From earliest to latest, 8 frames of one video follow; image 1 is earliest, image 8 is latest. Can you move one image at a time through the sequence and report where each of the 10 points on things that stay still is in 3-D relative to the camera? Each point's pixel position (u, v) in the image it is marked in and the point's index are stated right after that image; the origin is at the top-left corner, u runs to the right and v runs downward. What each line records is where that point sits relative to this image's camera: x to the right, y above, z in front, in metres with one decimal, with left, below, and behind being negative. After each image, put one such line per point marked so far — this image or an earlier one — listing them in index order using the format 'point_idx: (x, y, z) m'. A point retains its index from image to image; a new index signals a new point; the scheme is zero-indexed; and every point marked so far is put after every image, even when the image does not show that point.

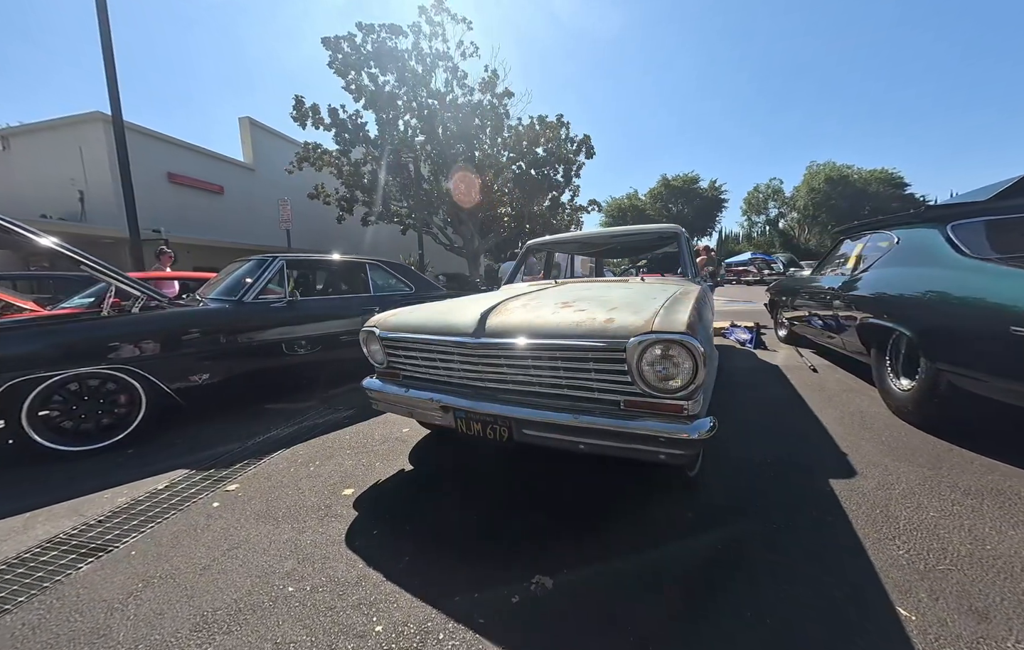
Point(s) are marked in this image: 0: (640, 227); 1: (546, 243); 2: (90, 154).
0: (+1.3, +1.0, +3.8) m
1: (+0.5, +0.9, +4.3) m
2: (-15.6, +6.3, +13.7) m
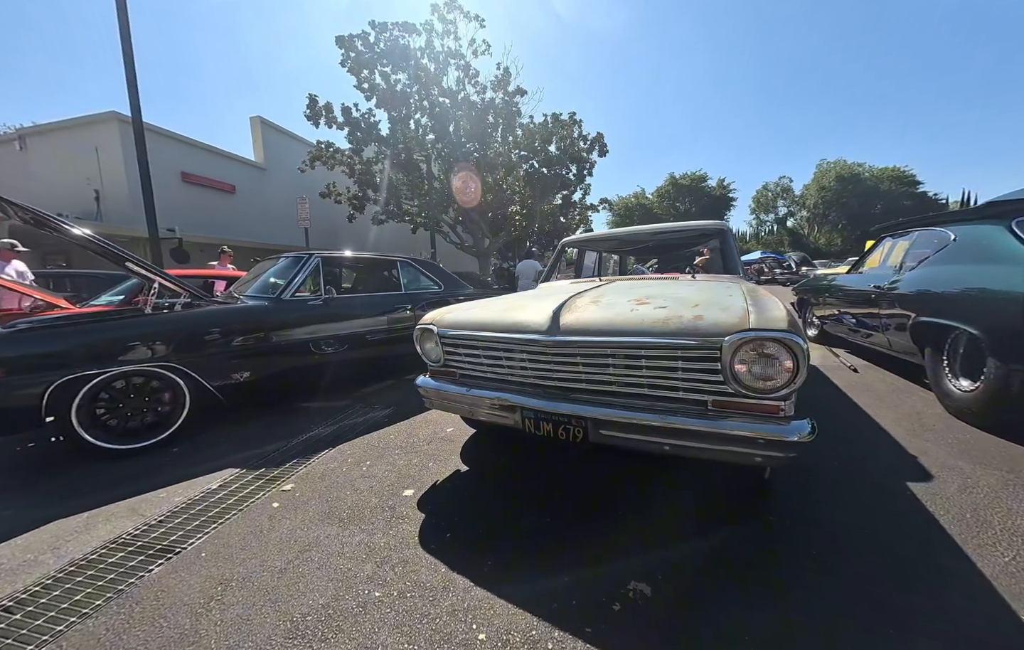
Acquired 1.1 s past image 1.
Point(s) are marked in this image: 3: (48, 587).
0: (+1.7, +1.0, +3.8) m
1: (+0.9, +1.0, +4.2) m
2: (-15.1, +6.4, +13.8) m
3: (-2.0, -1.1, +1.6) m
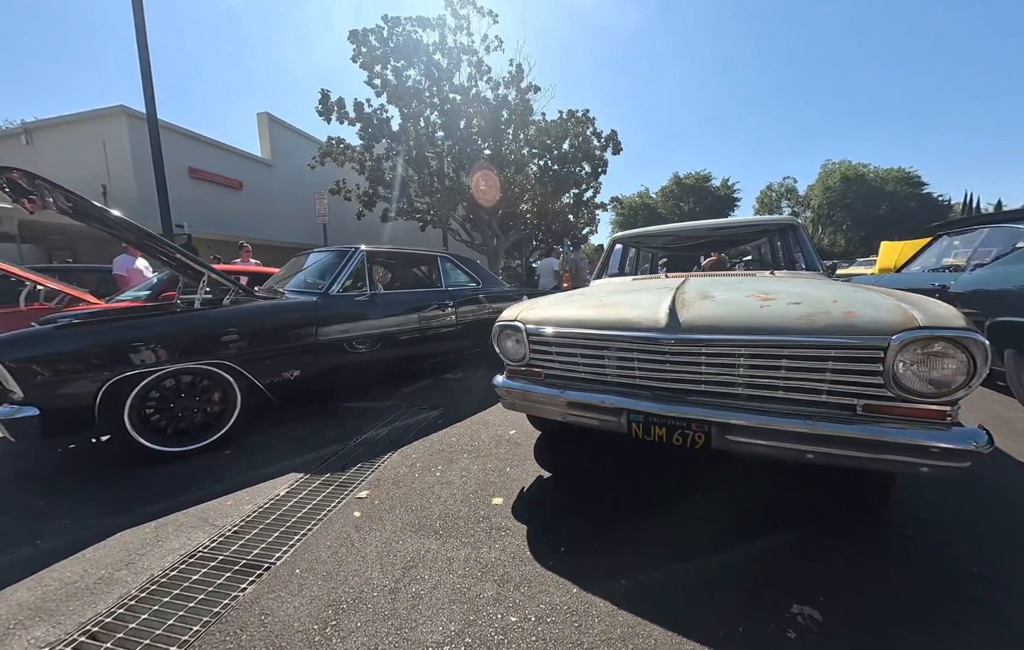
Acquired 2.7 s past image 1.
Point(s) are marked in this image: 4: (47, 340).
0: (+2.3, +1.0, +3.6) m
1: (+1.4, +1.0, +4.1) m
2: (-14.6, +6.5, +13.6) m
3: (-1.4, -1.1, +1.4) m
4: (-2.8, -0.1, +2.3) m
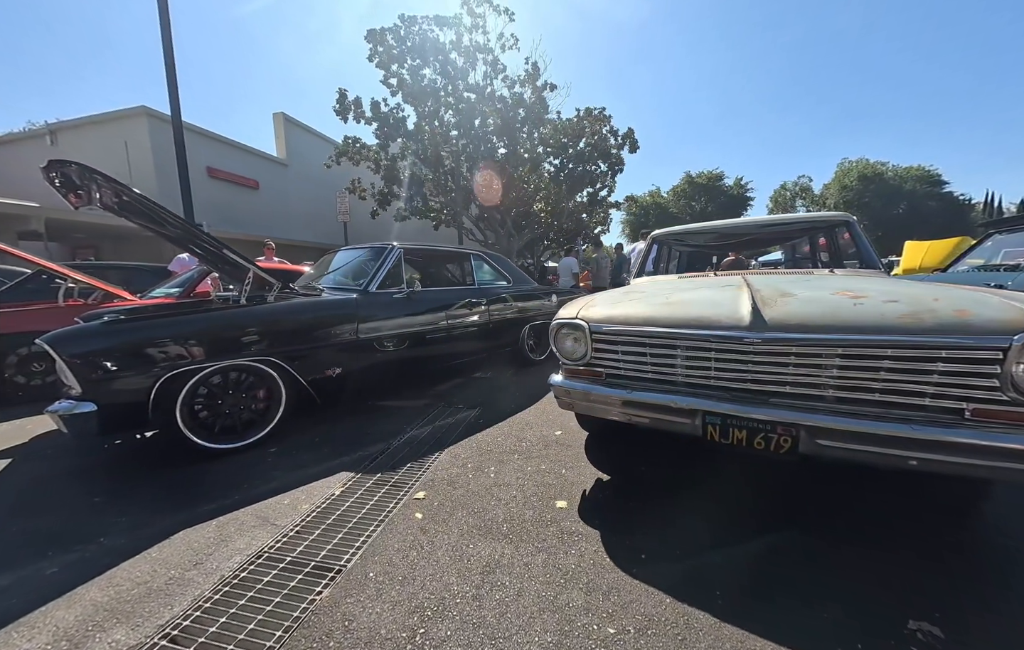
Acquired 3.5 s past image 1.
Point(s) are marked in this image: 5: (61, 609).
0: (+2.6, +1.0, +3.5) m
1: (+1.8, +1.0, +4.0) m
2: (-14.0, +6.6, +13.8) m
3: (-1.1, -1.1, +1.4) m
4: (-2.5, -0.1, +2.3) m
5: (-1.7, -1.1, +1.4) m
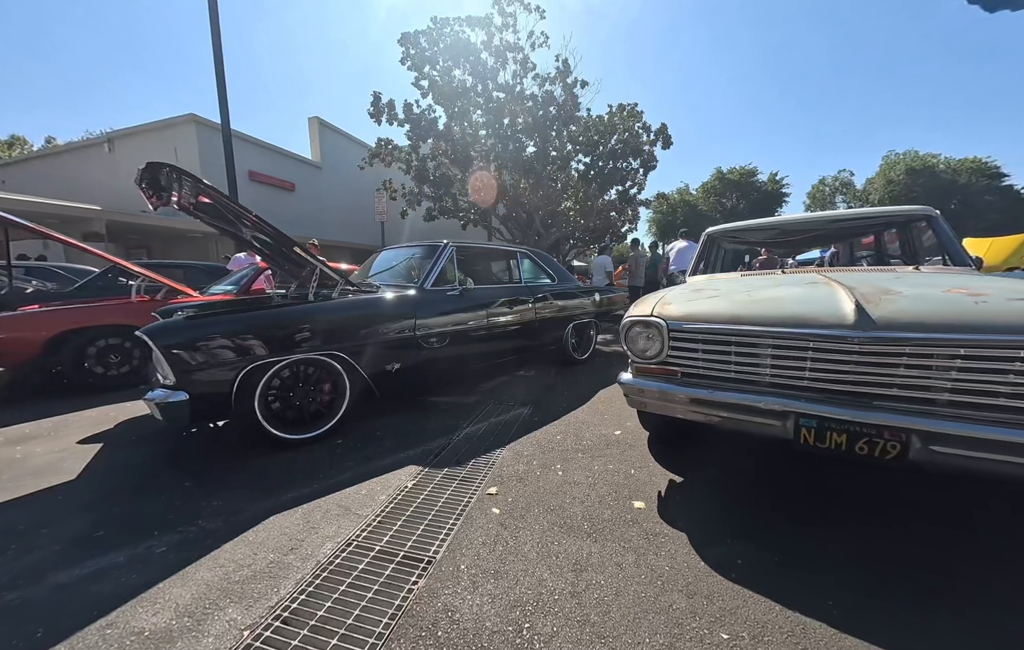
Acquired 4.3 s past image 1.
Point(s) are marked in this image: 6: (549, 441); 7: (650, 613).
0: (+3.1, +1.0, +3.3) m
1: (+2.3, +1.0, +3.8) m
2: (-12.8, +6.7, +14.5) m
3: (-0.8, -1.0, +1.4) m
4: (-2.1, 0.0, +2.4) m
5: (-1.3, -1.0, +1.5) m
6: (+0.3, -0.8, +2.7) m
7: (+0.5, -1.0, +1.3) m
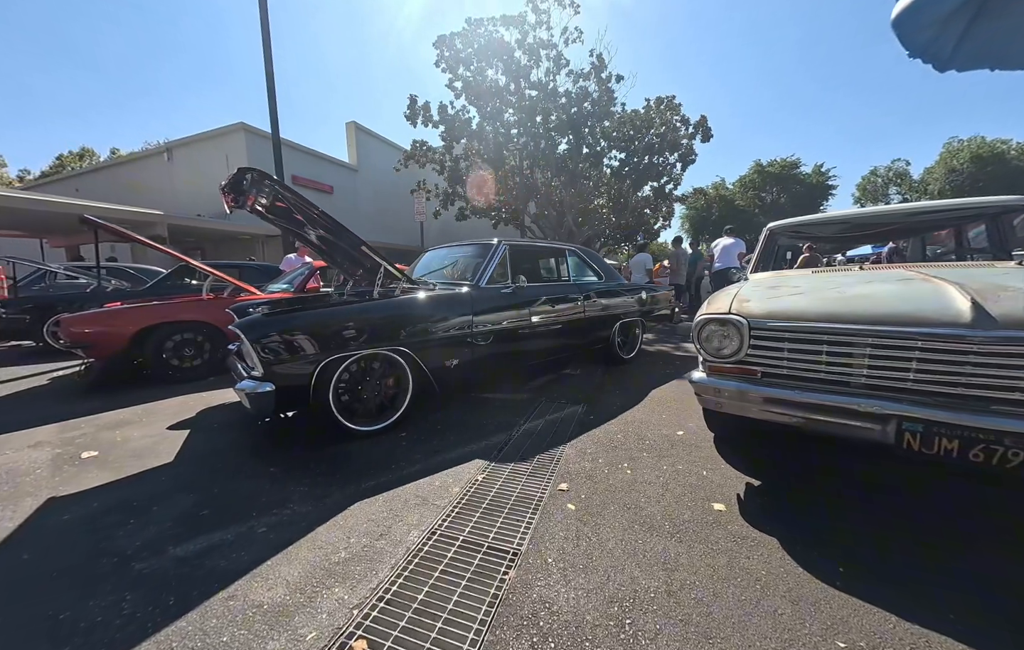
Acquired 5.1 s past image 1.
0: (+3.6, +1.0, +3.1) m
1: (+2.8, +1.0, +3.7) m
2: (-11.5, +6.8, +15.4) m
3: (-0.4, -1.0, +1.5) m
4: (-1.6, 0.0, +2.5) m
5: (-1.0, -1.0, +1.6) m
6: (+0.7, -0.8, +2.7) m
7: (+0.8, -1.0, +1.3) m
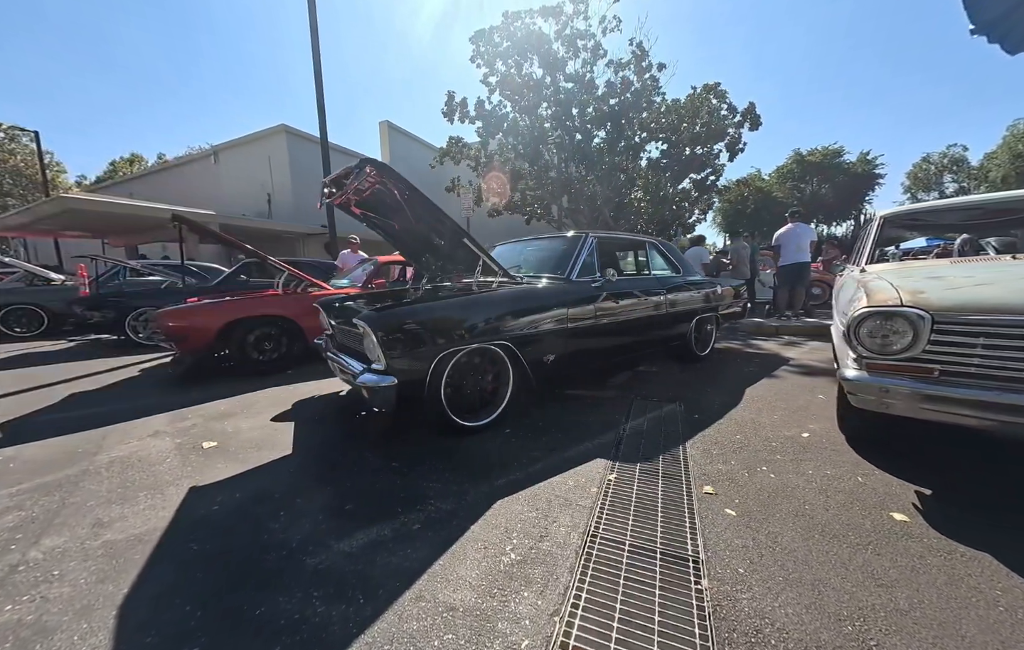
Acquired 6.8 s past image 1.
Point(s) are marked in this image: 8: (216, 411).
0: (+4.4, +1.1, +2.8) m
1: (+3.7, +1.0, +3.4) m
2: (-10.0, +7.0, +15.8) m
3: (+0.3, -1.0, +1.4) m
4: (-0.8, 0.0, +2.5) m
5: (-0.2, -1.0, +1.5) m
6: (+1.5, -0.8, +2.6) m
7: (+1.5, -1.0, +1.1) m
8: (-2.7, -0.8, +3.3) m
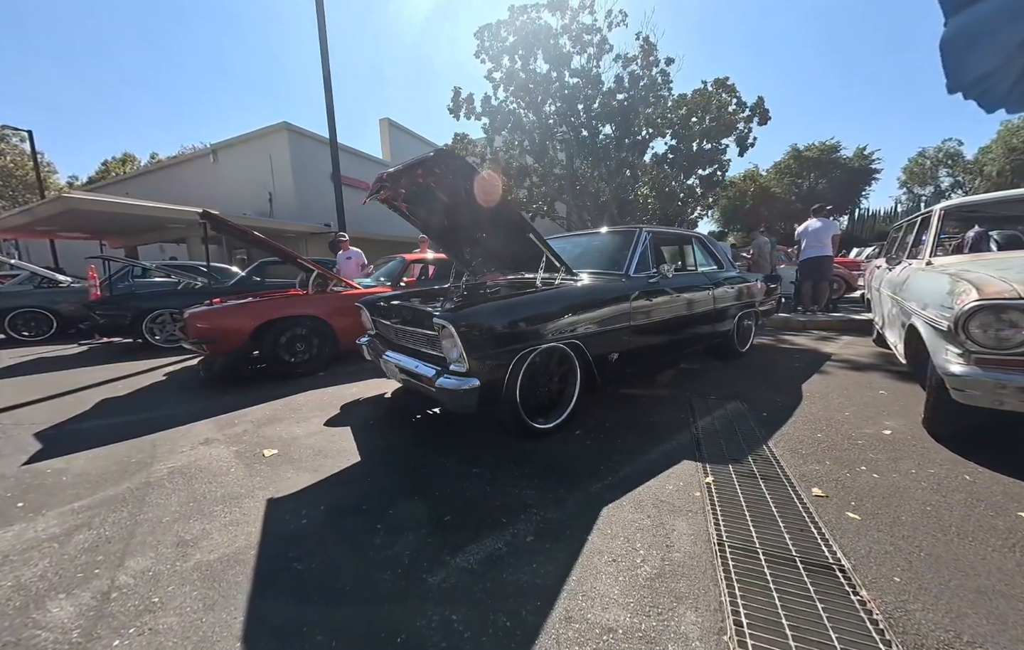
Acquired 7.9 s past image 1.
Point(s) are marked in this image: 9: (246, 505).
0: (+4.9, +1.1, +2.7) m
1: (+4.1, +1.1, +3.3) m
2: (-9.7, +7.0, +15.5) m
3: (+0.9, -1.0, +1.3) m
4: (-0.3, 0.0, +2.4) m
5: (+0.3, -1.0, +1.4) m
6: (+2.0, -0.8, +2.5) m
7: (+2.1, -0.9, +1.0) m
8: (-2.2, -0.8, +3.2) m
9: (-1.4, -1.0, +2.0) m
